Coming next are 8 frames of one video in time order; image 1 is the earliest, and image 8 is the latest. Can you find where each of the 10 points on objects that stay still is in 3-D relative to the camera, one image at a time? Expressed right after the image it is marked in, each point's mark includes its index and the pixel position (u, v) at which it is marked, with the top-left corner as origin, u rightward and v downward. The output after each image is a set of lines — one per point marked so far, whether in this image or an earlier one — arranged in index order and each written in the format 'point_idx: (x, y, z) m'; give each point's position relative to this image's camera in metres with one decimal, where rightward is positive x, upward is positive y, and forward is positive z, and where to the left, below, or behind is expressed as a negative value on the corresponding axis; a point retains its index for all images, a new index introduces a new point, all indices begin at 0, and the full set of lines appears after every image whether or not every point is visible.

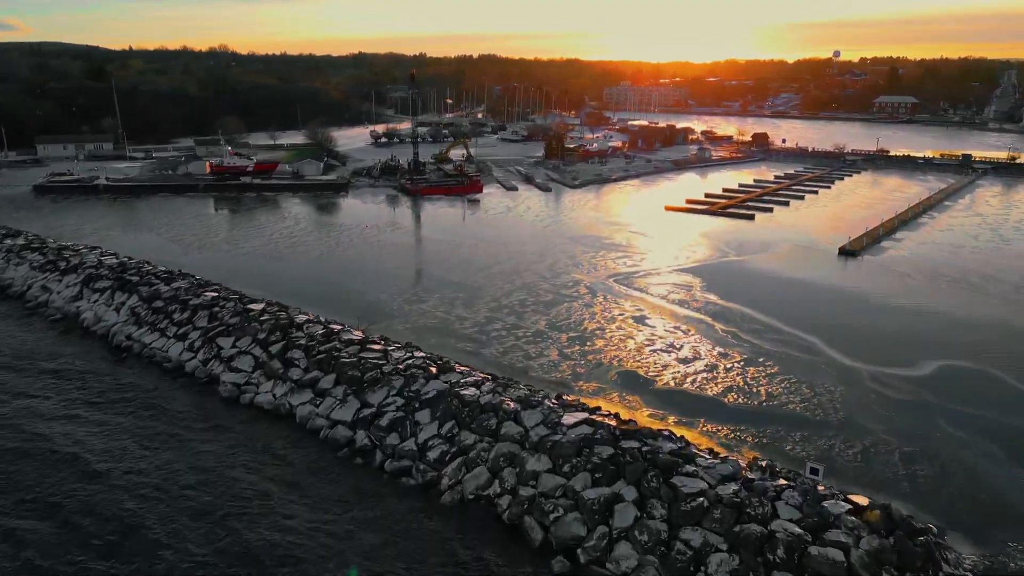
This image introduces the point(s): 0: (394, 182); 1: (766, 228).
0: (-3.1, +2.8, +17.4) m
1: (+5.0, +1.2, +13.1) m
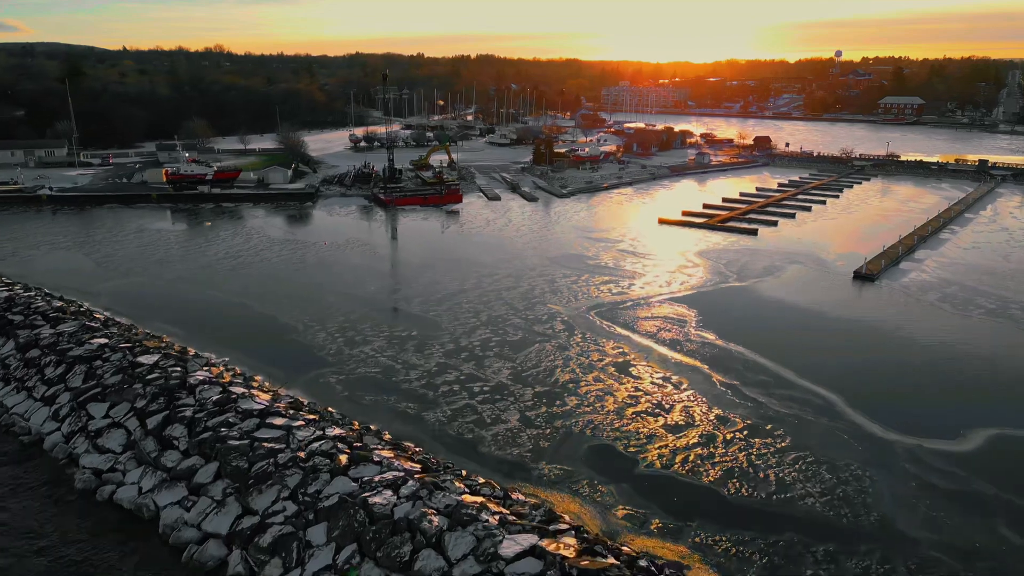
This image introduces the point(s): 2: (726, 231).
0: (-3.5, +2.4, +16.1) m
1: (+4.6, +0.8, +11.8) m
2: (+4.2, +1.1, +12.9) m
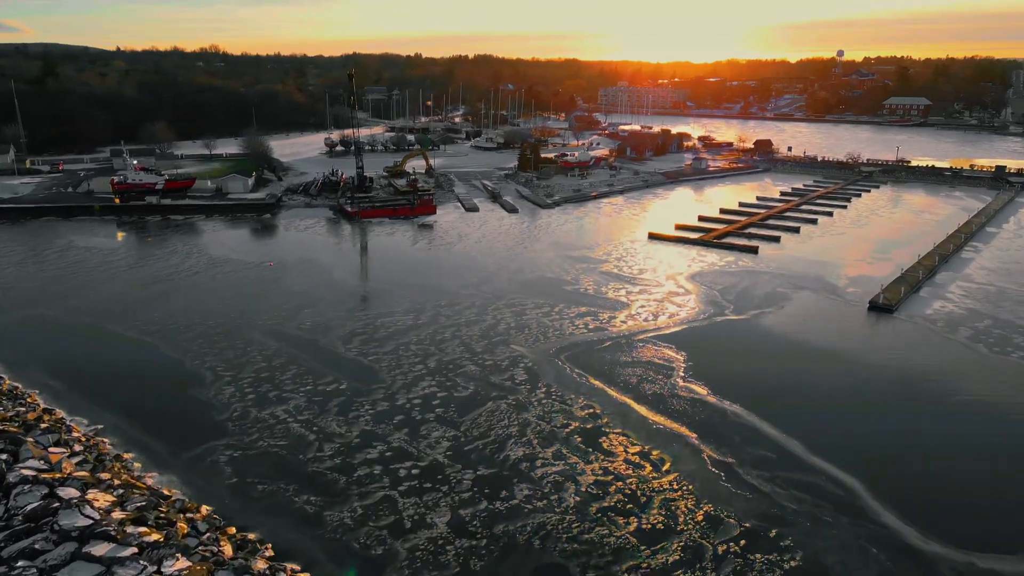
0: (-4.0, +2.0, +14.8) m
1: (+4.1, +0.3, +10.5) m
2: (+3.7, +0.7, +11.6) m
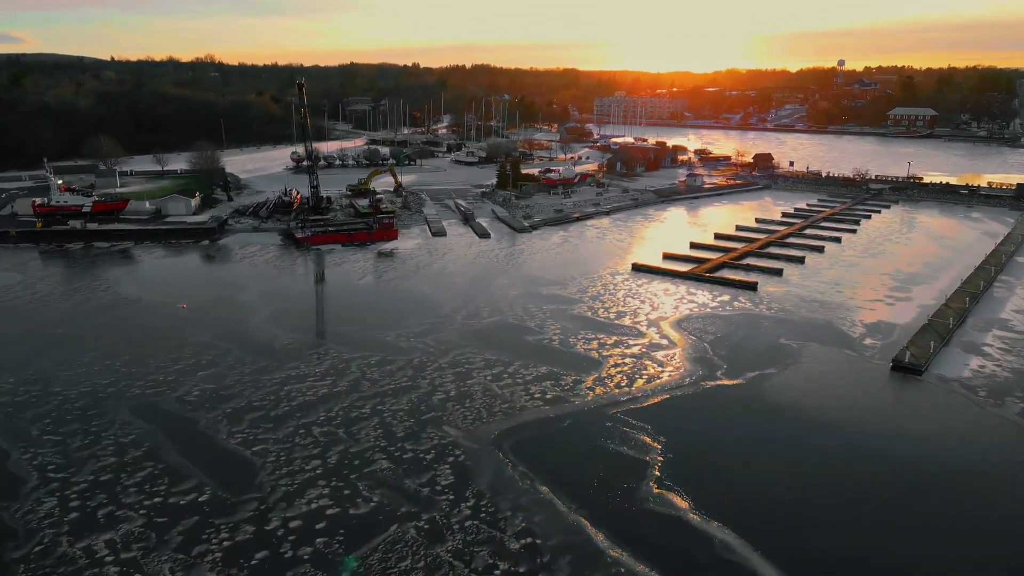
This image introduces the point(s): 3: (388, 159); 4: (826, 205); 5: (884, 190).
0: (-4.5, +1.3, +13.3) m
1: (+3.6, -0.3, +9.0) m
2: (+3.1, +0.1, +10.1) m
3: (-3.7, +3.8, +19.9) m
4: (+7.7, +2.0, +16.3) m
5: (+10.0, +2.6, +17.8) m
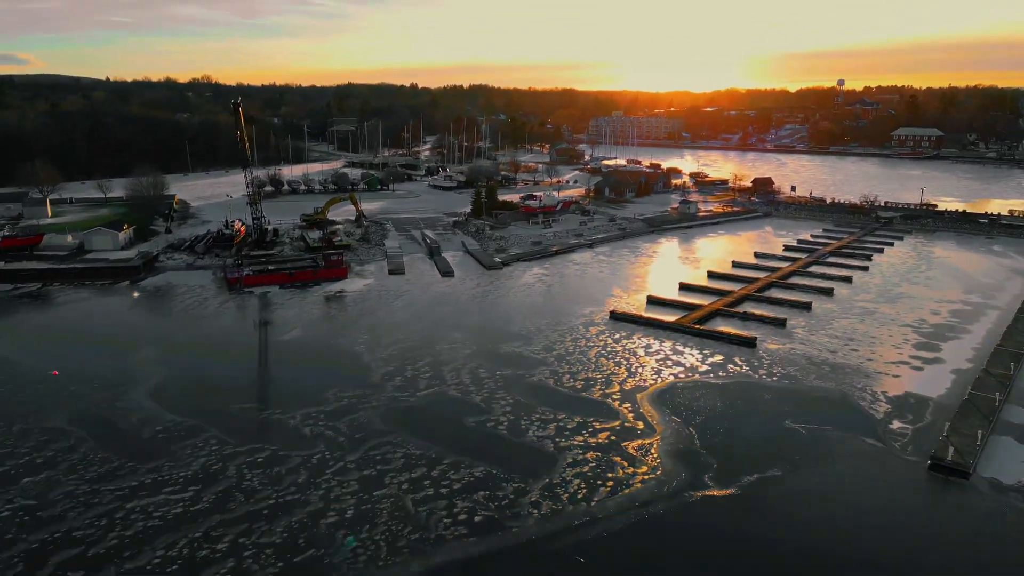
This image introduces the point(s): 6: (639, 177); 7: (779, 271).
0: (-5.1, +0.5, +11.8) m
1: (+3.0, -0.9, +7.4) m
2: (+2.5, -0.6, +8.5) m
3: (-4.3, +2.8, +18.5) m
4: (+7.2, +1.2, +14.8) m
5: (+9.4, +1.7, +16.3) m
6: (+3.8, +3.4, +19.9) m
7: (+4.7, +0.3, +11.8) m
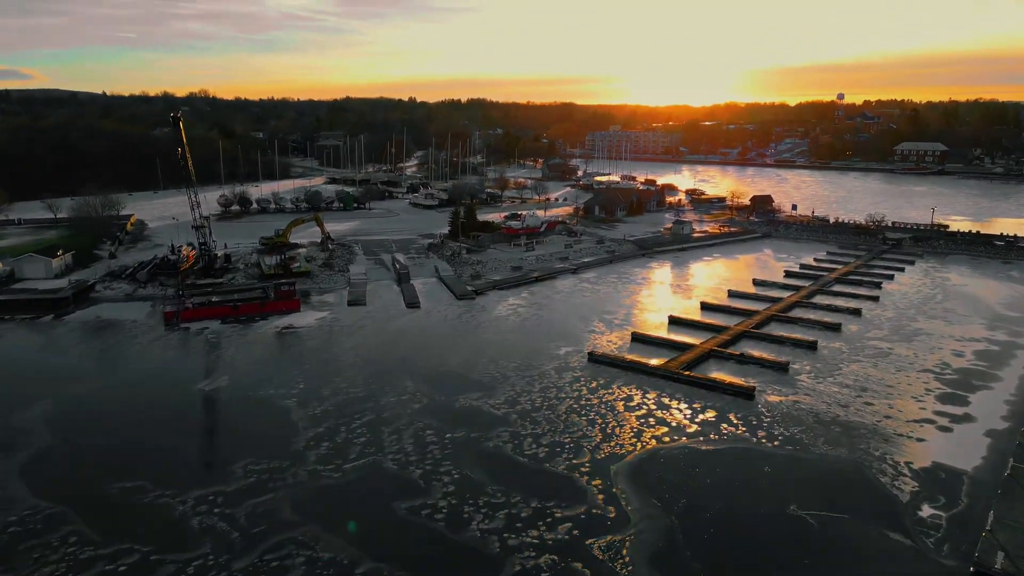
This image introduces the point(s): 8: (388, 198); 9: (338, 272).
0: (-5.5, 0.0, +10.7) m
1: (+2.5, -1.4, +6.2) m
2: (+2.1, -1.1, +7.4) m
3: (-4.7, +2.2, +17.4) m
4: (+6.7, +0.6, +13.7) m
5: (+9.0, +1.1, +15.2) m
6: (+3.4, +2.7, +18.8) m
7: (+4.3, -0.2, +10.6) m
8: (-3.7, +2.7, +19.9) m
9: (-3.2, +0.3, +12.0) m
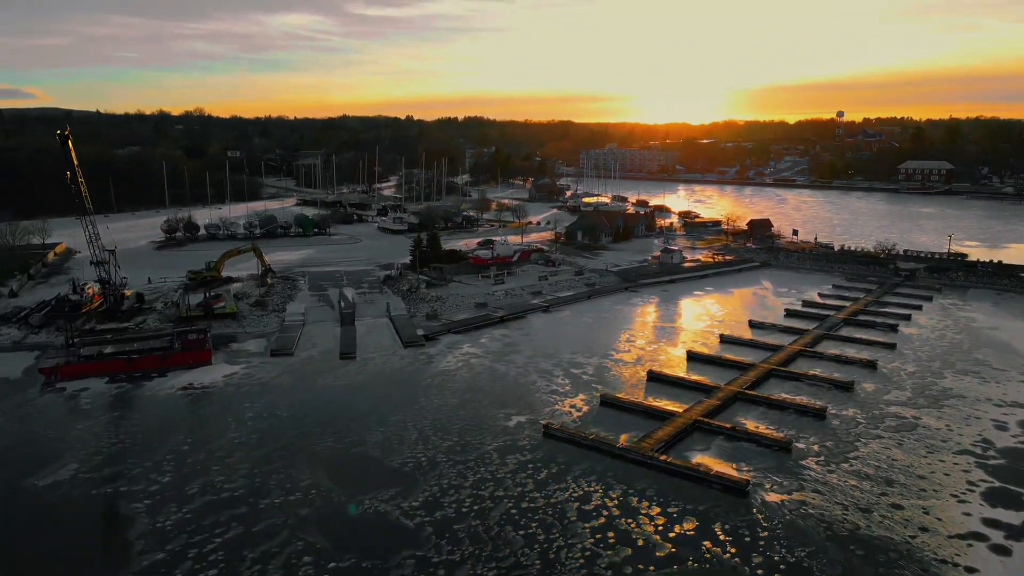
0: (-6.2, -0.7, +9.1) m
1: (+1.9, -1.9, +4.6) m
2: (+1.4, -1.6, +5.8) m
3: (-5.4, +1.4, +15.9) m
4: (+6.1, -0.1, +12.1) m
5: (+8.4, +0.3, +13.7) m
6: (+2.8, +1.8, +17.3) m
7: (+3.7, -0.8, +9.1) m
8: (-4.3, +1.8, +18.4) m
9: (-3.8, -0.4, +10.5) m
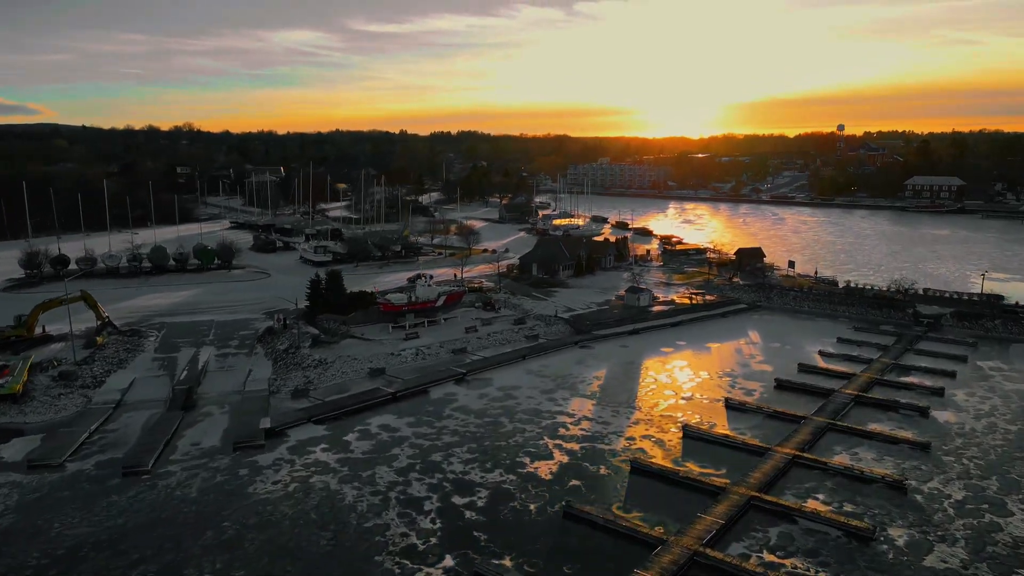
0: (-7.4, -1.4, +6.4) m
1: (+0.6, -2.6, +1.9) m
2: (+0.2, -2.3, +3.0) m
3: (-6.6, +0.5, +13.2) m
4: (+4.8, -1.0, +9.4) m
5: (+7.1, -0.5, +10.9) m
6: (+1.5, +0.9, +14.6) m
7: (+2.4, -1.6, +6.3) m
8: (-5.6, +0.9, +15.7) m
9: (-5.1, -1.2, +7.8) m
